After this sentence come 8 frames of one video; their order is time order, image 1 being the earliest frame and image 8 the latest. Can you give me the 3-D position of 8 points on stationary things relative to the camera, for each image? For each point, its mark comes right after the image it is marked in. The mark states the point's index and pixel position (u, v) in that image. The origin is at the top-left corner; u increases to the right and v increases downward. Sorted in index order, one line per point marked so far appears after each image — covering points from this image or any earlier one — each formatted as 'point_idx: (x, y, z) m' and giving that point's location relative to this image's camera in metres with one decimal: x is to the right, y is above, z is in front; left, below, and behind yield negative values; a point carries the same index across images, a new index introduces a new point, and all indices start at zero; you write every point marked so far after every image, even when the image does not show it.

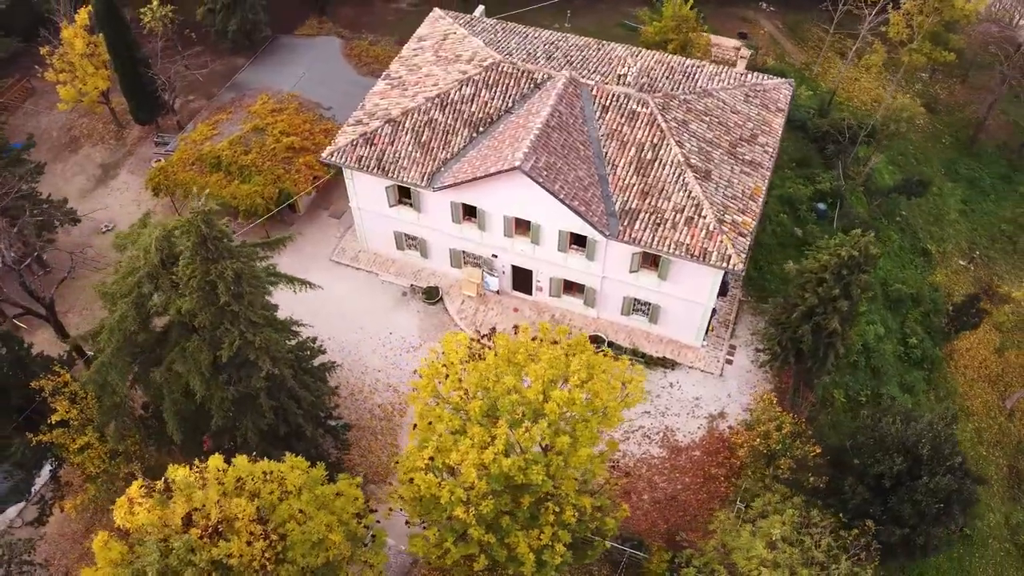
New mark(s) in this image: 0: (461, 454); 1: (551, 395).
0: (-1.2, -4.0, +19.3) m
1: (+1.0, -2.6, +19.4) m
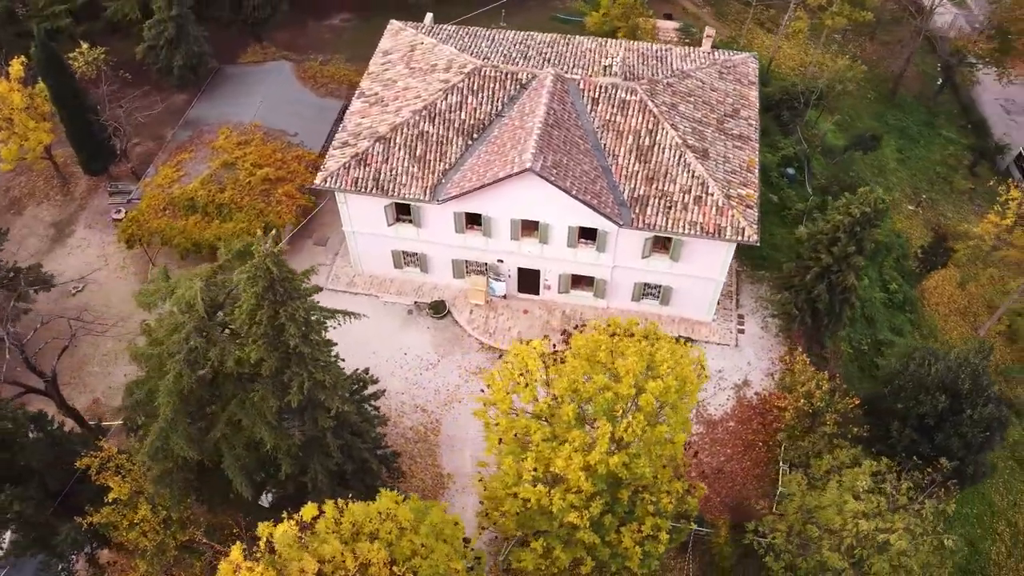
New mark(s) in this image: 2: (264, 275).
0: (+1.3, -4.1, +19.2) m
1: (+3.3, -2.4, +19.5) m
2: (-5.6, +0.3, +18.2) m
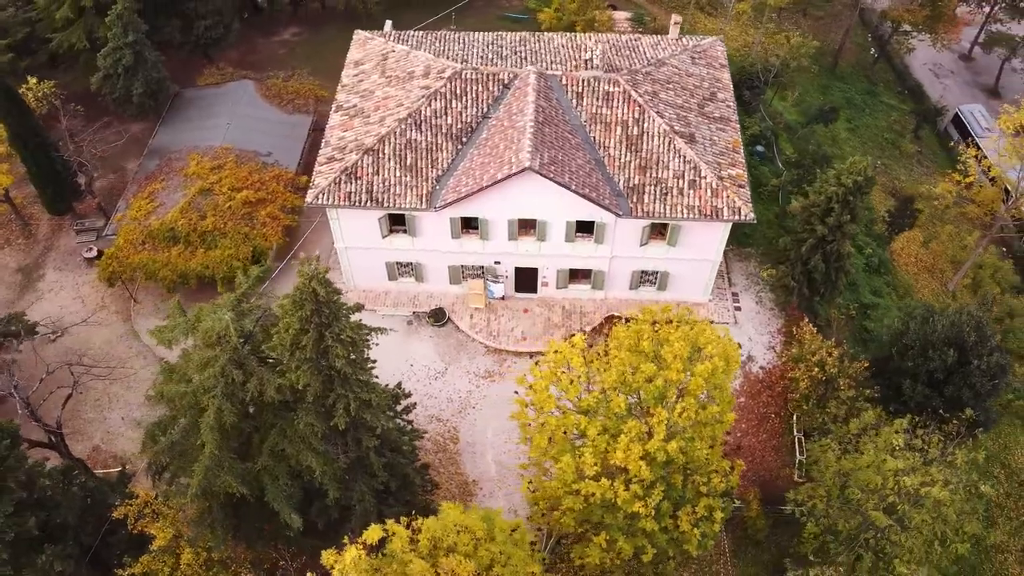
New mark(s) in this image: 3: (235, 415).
0: (+2.7, -3.9, +19.3) m
1: (+4.5, -2.0, +19.8) m
2: (-4.4, -0.2, +17.7) m
3: (-6.8, -3.1, +19.7) m
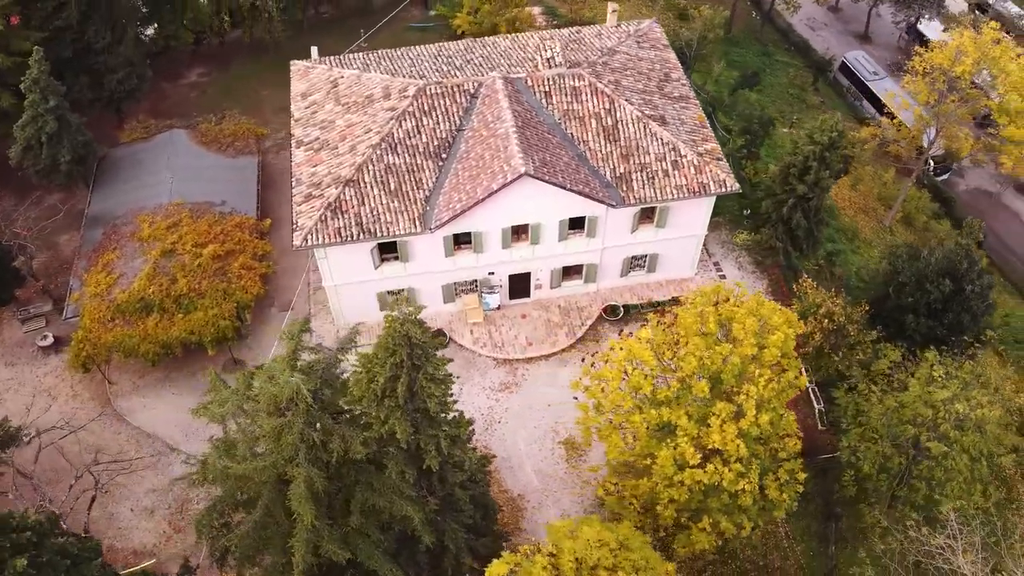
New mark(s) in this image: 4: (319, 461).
0: (+5.1, -3.6, +19.6) m
1: (+6.4, -1.3, +20.3) m
2: (-2.3, -1.1, +17.0) m
3: (-4.4, -4.4, +18.6) m
4: (-4.5, -4.1, +18.8) m
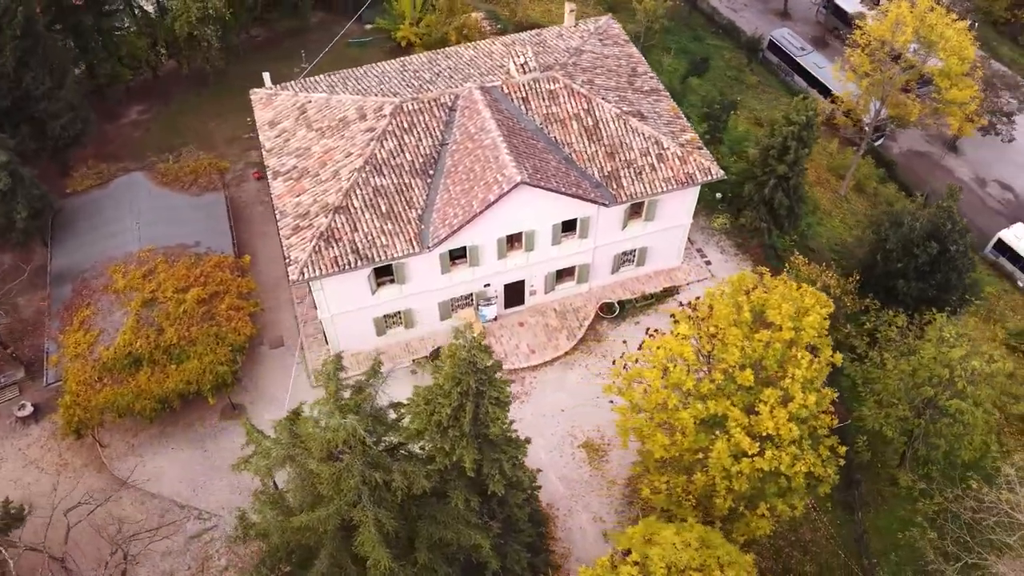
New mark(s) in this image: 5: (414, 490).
0: (+6.5, -3.2, +19.8) m
1: (+7.5, -0.9, +20.6) m
2: (-0.9, -1.7, +16.5) m
3: (-2.7, -5.2, +18.0) m
4: (-2.9, -4.8, +18.2) m
5: (-2.3, -4.6, +18.3) m
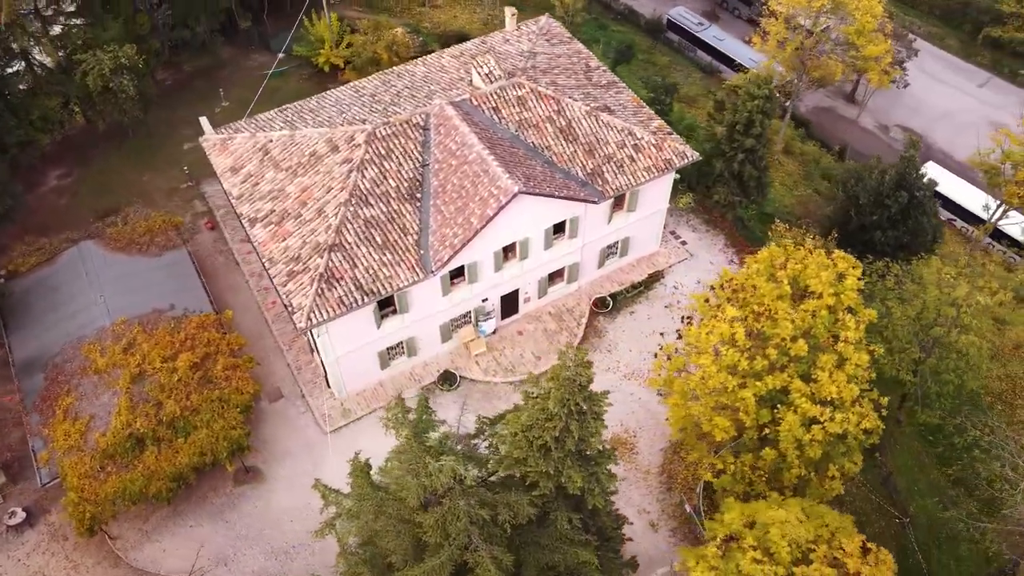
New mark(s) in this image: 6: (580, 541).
0: (+8.3, -2.4, +20.5) m
1: (+8.8, 0.0, +21.4) m
2: (+1.2, -2.0, +16.3) m
3: (-0.2, -5.8, +17.6) m
4: (-0.4, -5.5, +17.7) m
5: (+0.1, -5.1, +17.9) m
6: (+1.6, -5.9, +18.7) m
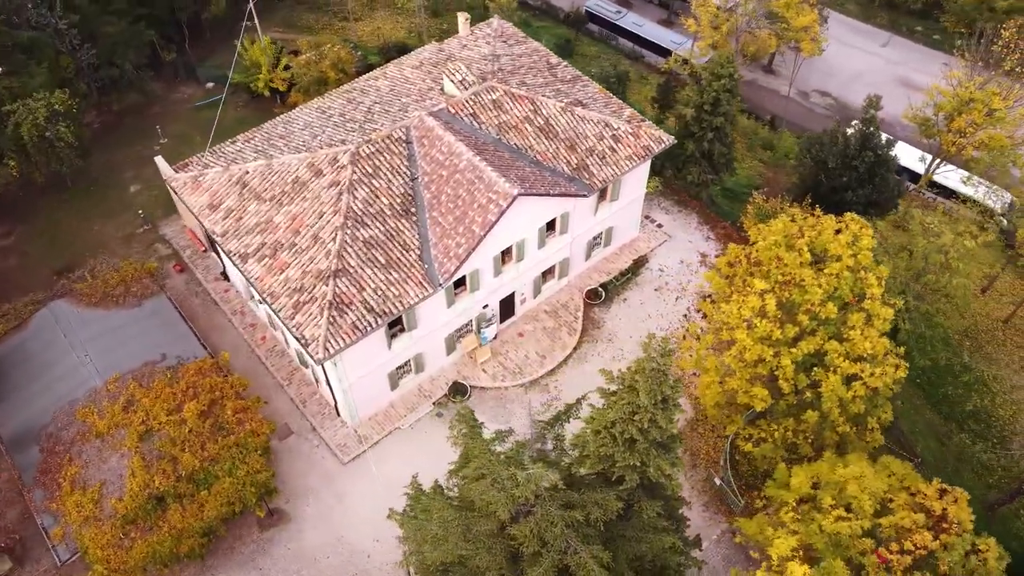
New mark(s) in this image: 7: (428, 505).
0: (+9.5, -1.4, +21.4) m
1: (+9.6, +1.1, +22.4) m
2: (+2.9, -1.9, +16.5) m
3: (+1.9, -5.8, +17.7) m
4: (+1.6, -5.5, +17.7) m
5: (+2.1, -5.1, +18.0) m
6: (+3.6, -5.7, +19.0) m
7: (-2.0, -5.3, +19.5) m
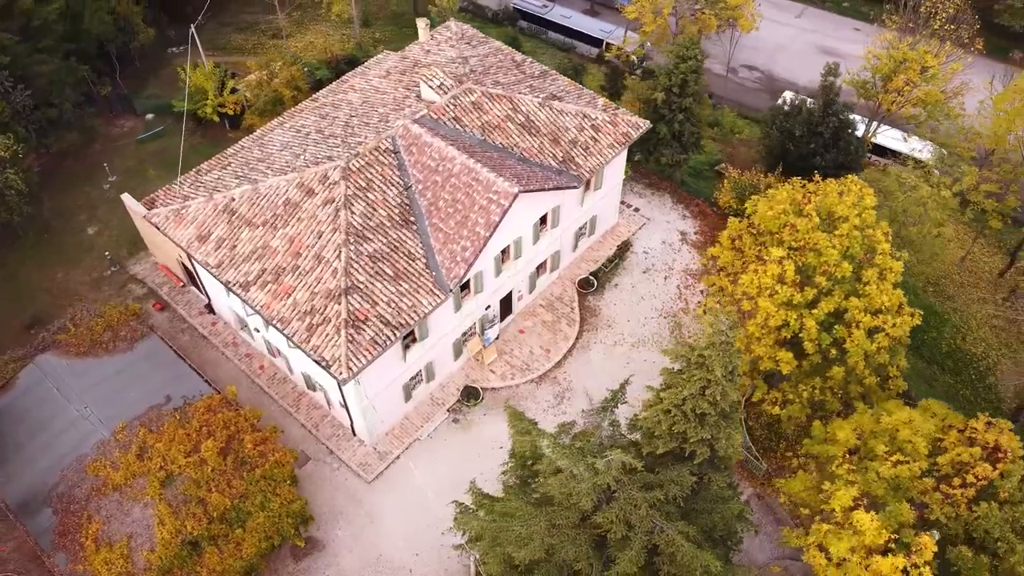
0: (+10.5, -0.1, +22.5) m
1: (+10.2, +2.4, +23.4) m
2: (+4.5, -1.3, +17.0) m
3: (+3.8, -5.4, +18.1) m
4: (+3.5, -5.1, +18.1) m
5: (+3.9, -4.7, +18.4) m
6: (+5.3, -5.1, +19.5) m
7: (-0.3, -5.3, +19.6) m
